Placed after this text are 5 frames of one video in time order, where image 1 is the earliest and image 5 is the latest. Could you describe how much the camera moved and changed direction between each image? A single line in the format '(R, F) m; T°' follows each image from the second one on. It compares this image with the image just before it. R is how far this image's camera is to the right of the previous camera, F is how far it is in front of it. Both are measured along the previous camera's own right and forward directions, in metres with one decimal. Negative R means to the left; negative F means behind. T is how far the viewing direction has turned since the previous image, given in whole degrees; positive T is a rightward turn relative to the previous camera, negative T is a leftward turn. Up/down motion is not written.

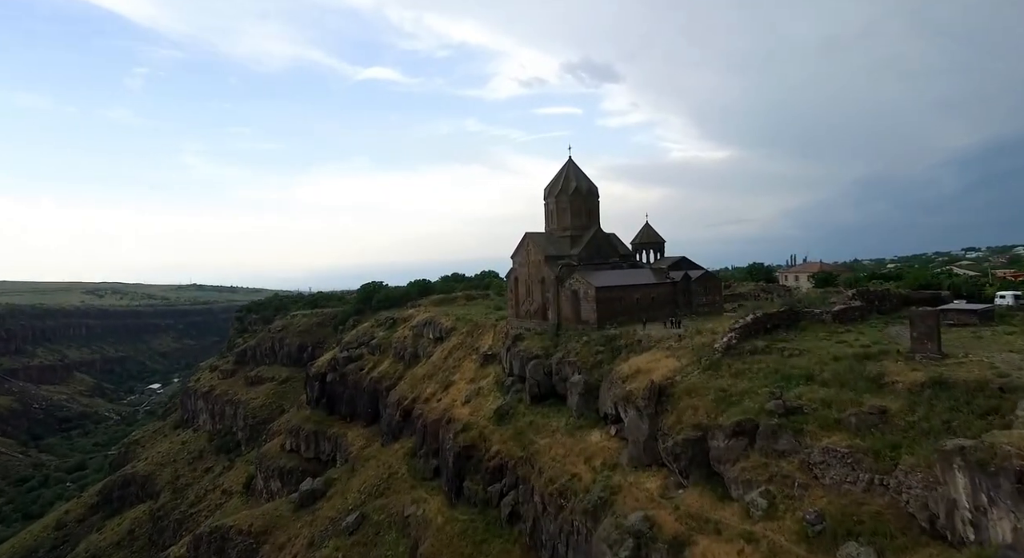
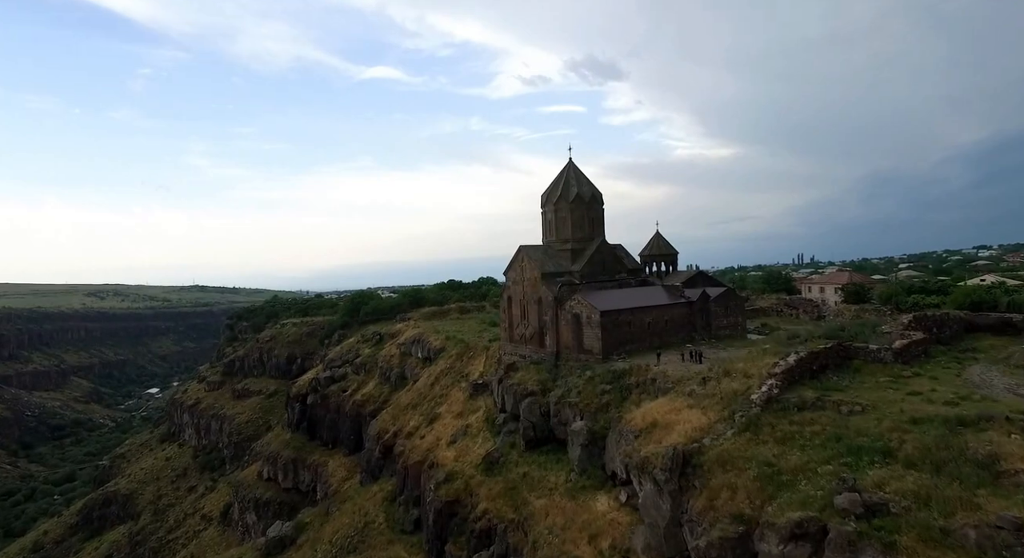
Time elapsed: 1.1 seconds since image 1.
(+0.5, +3.6) m; 0°
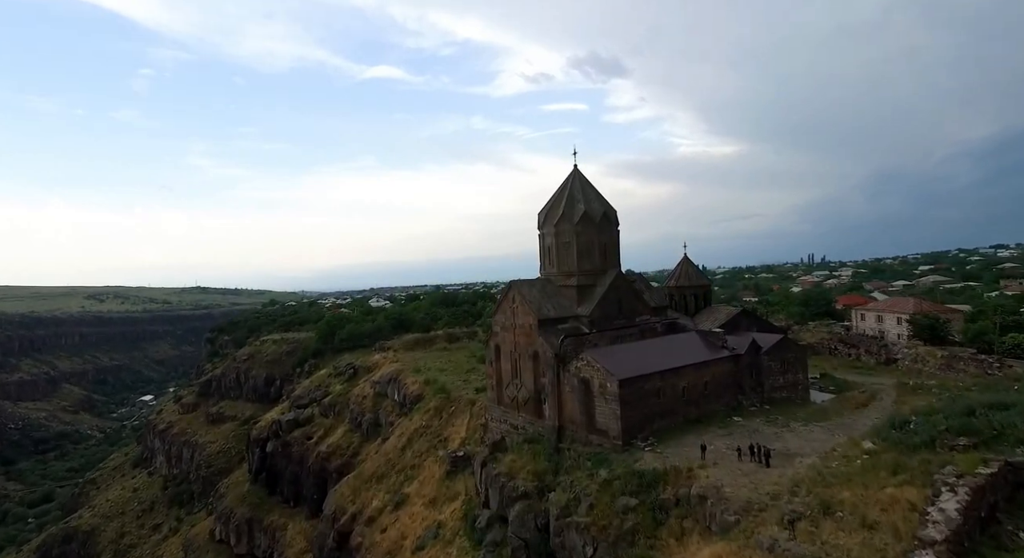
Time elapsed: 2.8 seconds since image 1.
(+0.5, +5.9) m; 0°
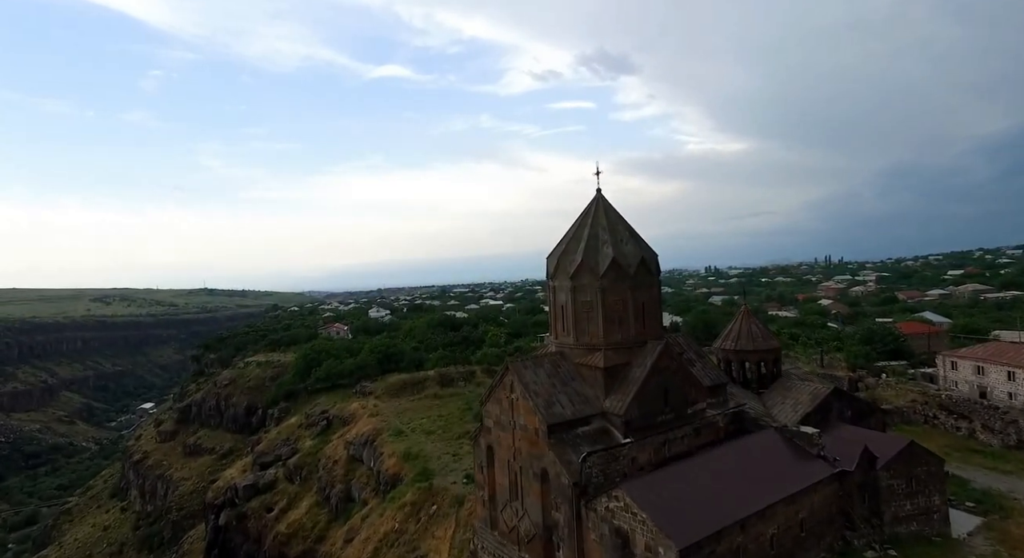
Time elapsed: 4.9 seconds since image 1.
(+0.2, +5.8) m; -1°
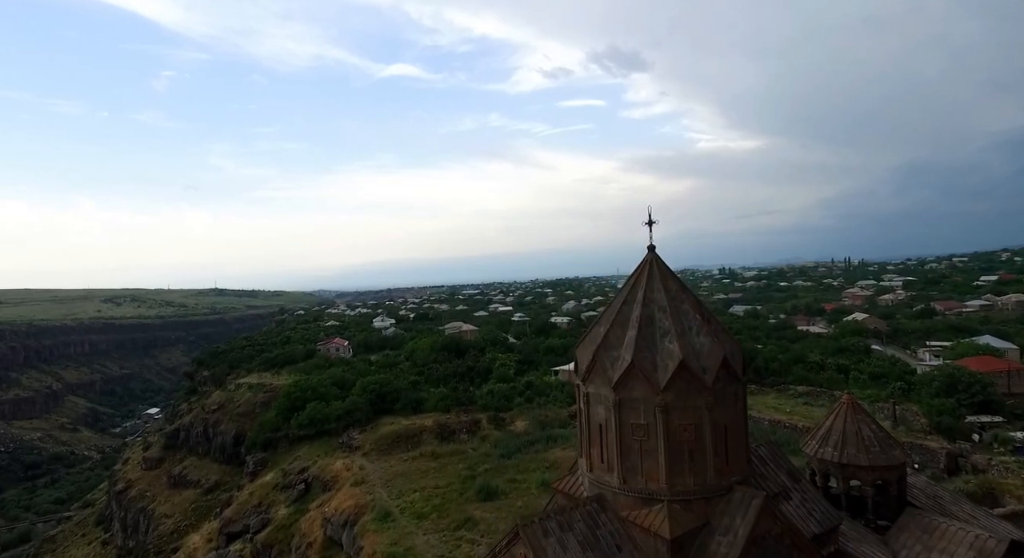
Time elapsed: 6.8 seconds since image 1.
(0.0, +4.7) m; -1°
